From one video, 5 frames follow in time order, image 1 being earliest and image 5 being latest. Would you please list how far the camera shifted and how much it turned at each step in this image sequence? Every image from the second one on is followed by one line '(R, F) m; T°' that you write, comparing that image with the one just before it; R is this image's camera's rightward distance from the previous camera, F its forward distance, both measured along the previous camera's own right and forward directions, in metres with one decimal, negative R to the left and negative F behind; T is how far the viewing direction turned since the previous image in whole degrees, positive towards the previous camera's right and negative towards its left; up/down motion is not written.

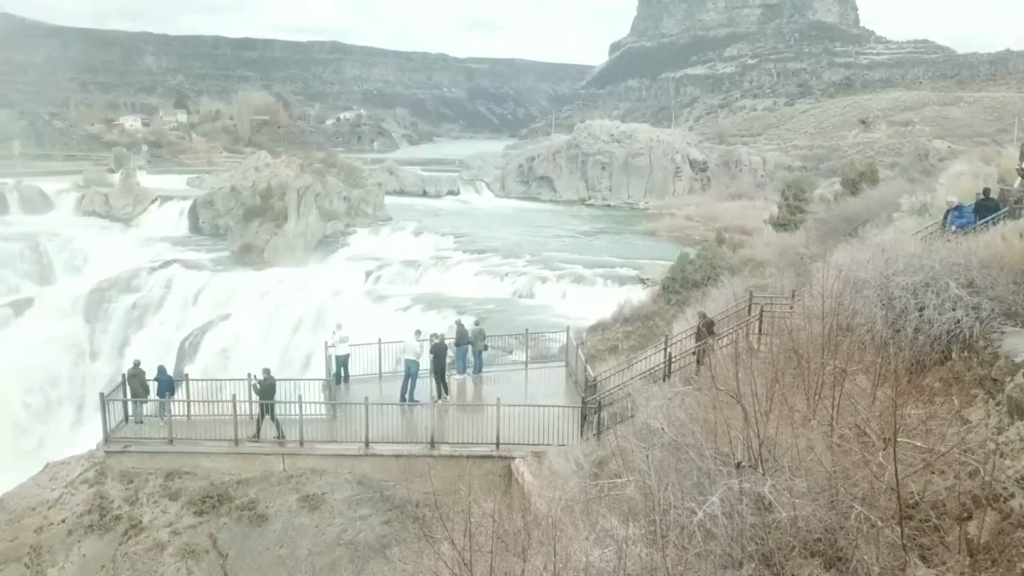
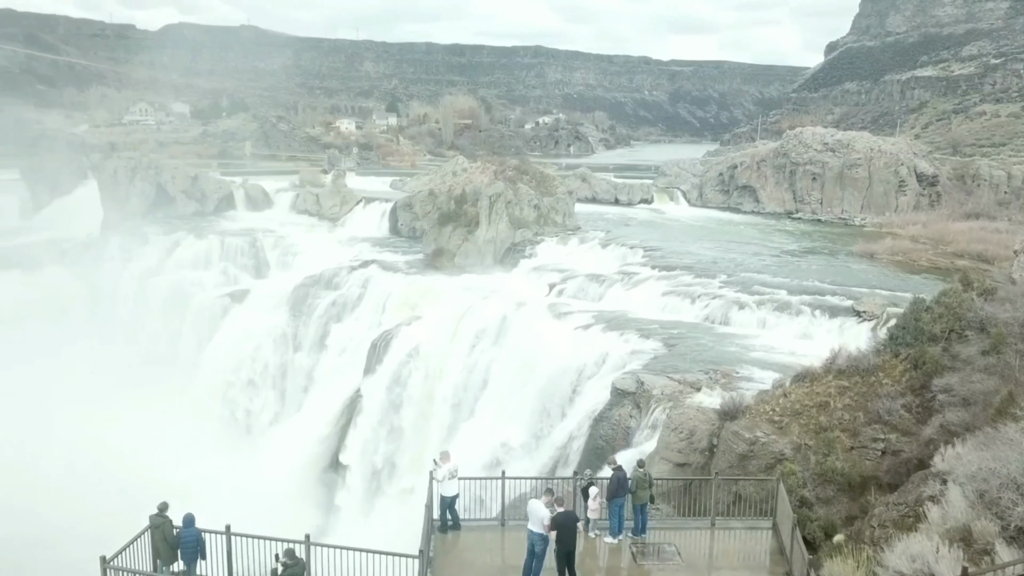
(0.0, +0.7) m; -14°
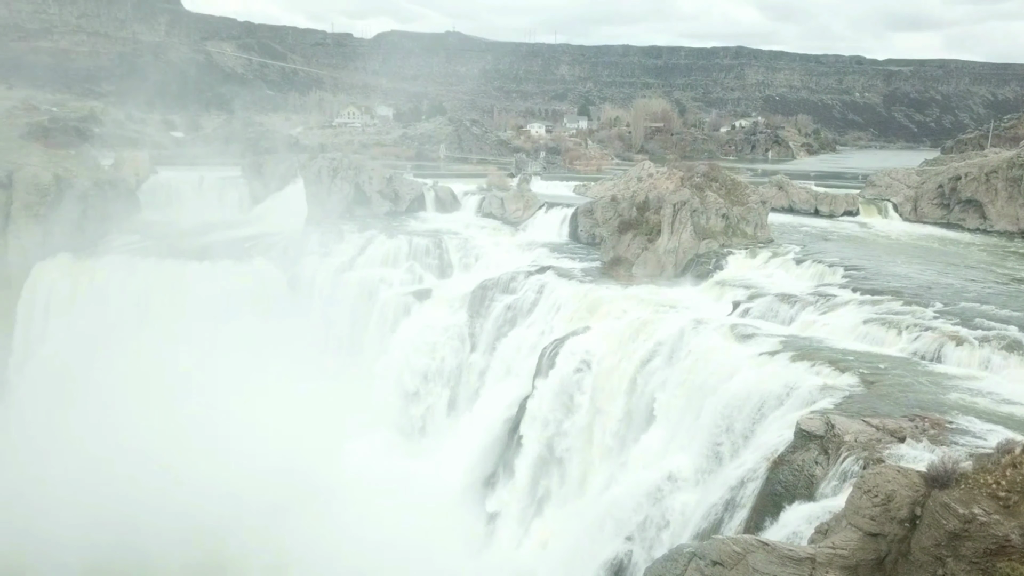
(+0.1, +0.5) m; -13°
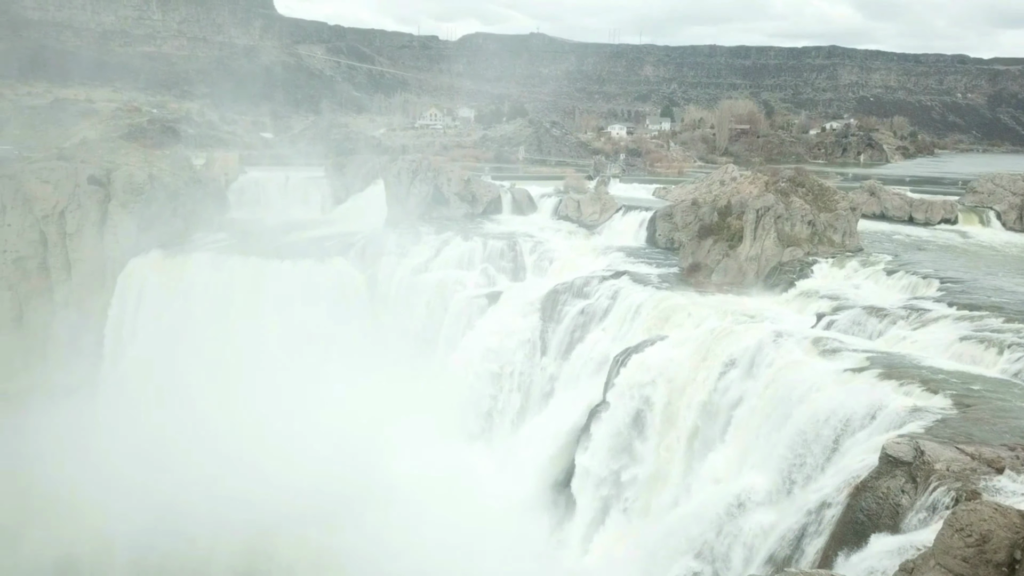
(+0.1, +0.2) m; -6°
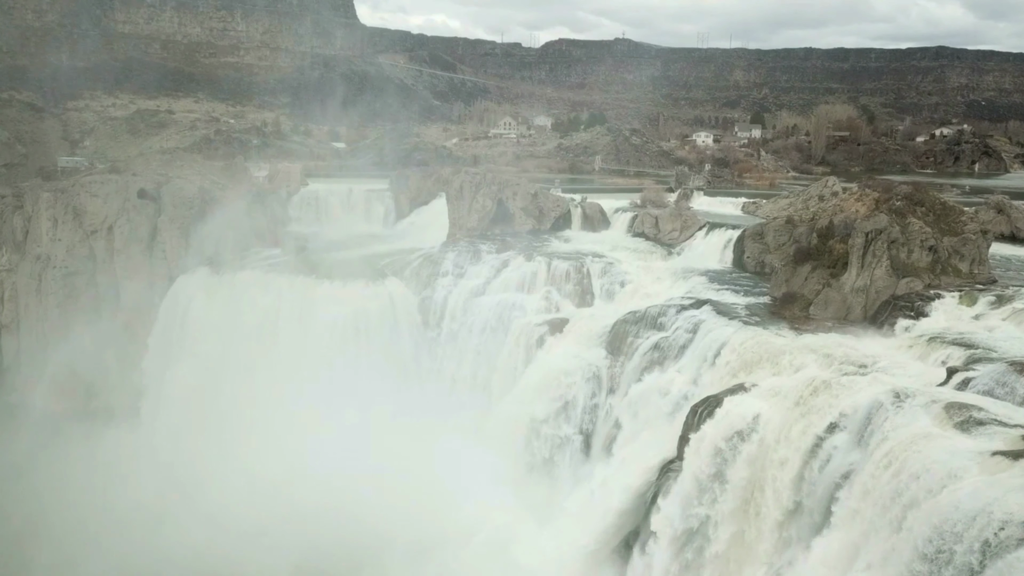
(+0.4, +2.0) m; -6°
